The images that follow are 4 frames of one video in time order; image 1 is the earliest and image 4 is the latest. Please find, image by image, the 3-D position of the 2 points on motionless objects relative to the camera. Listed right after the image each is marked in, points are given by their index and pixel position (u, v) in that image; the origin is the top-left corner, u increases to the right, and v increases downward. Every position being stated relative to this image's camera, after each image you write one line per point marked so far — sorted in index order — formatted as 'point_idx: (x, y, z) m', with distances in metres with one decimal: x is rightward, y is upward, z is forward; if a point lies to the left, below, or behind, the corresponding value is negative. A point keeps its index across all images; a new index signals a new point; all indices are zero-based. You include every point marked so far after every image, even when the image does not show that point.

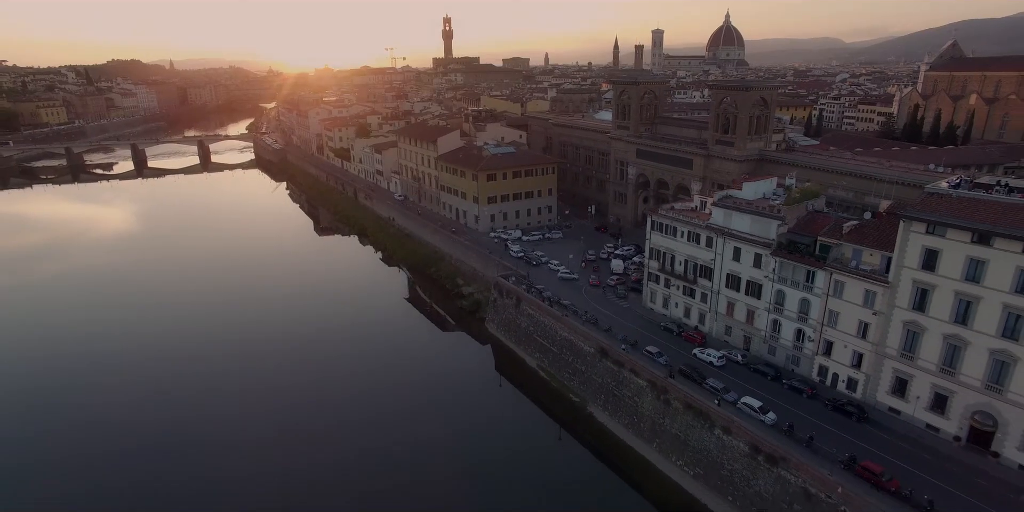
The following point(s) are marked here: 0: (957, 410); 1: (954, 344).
0: (+15.5, -5.3, +19.7) m
1: (+15.2, -2.9, +19.6) m
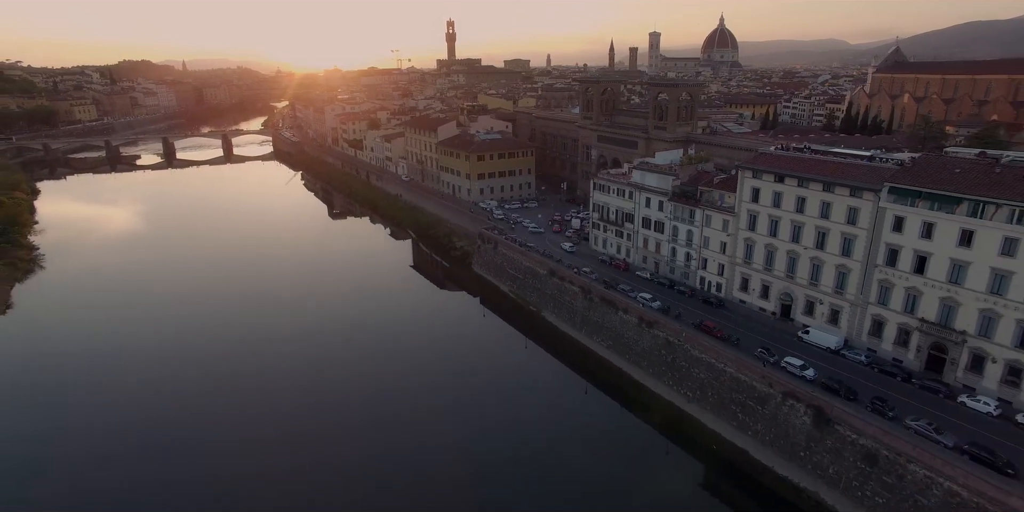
0: (+13.9, -1.9, +30.4) m
1: (+13.6, +0.4, +30.3) m
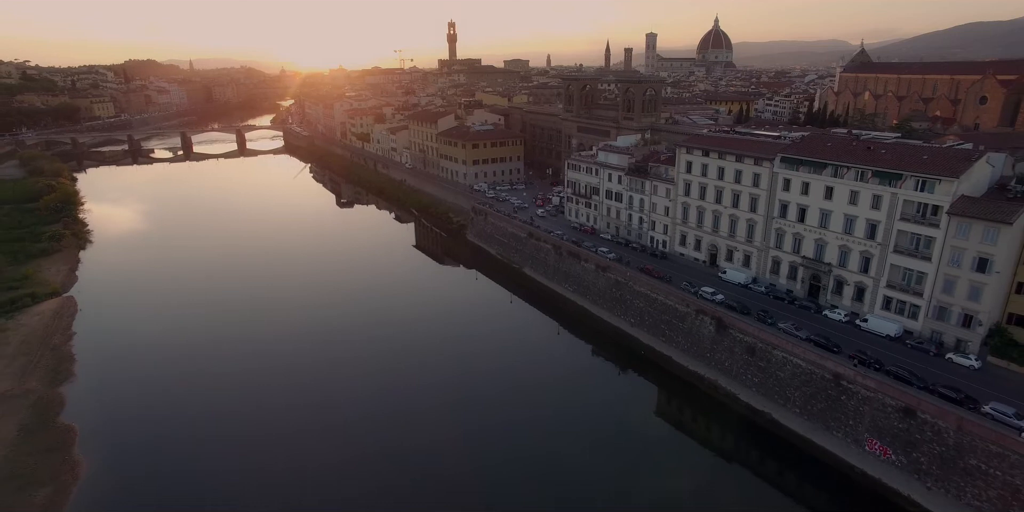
0: (+12.8, +0.8, +38.3) m
1: (+12.5, +3.1, +38.2) m
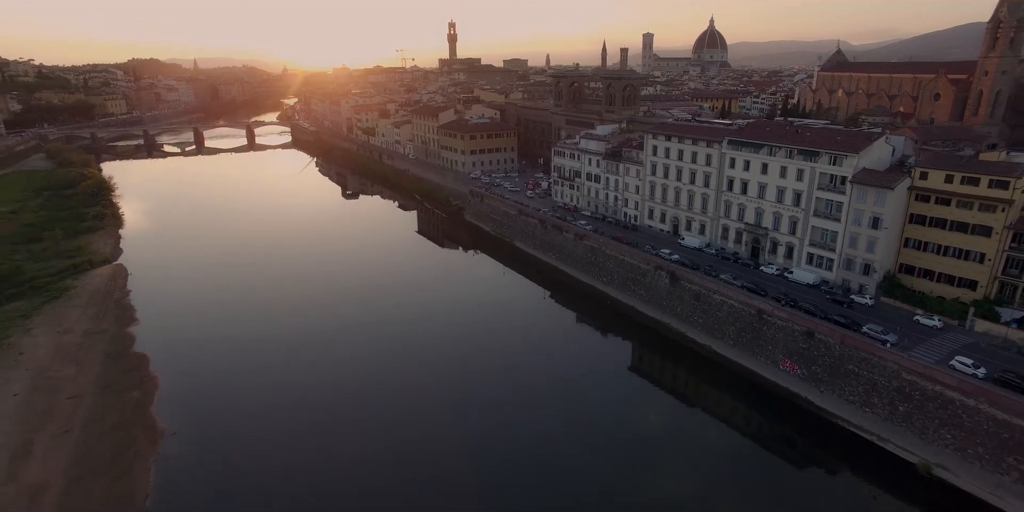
0: (+12.1, +3.0, +44.5) m
1: (+11.8, +5.3, +44.4) m
